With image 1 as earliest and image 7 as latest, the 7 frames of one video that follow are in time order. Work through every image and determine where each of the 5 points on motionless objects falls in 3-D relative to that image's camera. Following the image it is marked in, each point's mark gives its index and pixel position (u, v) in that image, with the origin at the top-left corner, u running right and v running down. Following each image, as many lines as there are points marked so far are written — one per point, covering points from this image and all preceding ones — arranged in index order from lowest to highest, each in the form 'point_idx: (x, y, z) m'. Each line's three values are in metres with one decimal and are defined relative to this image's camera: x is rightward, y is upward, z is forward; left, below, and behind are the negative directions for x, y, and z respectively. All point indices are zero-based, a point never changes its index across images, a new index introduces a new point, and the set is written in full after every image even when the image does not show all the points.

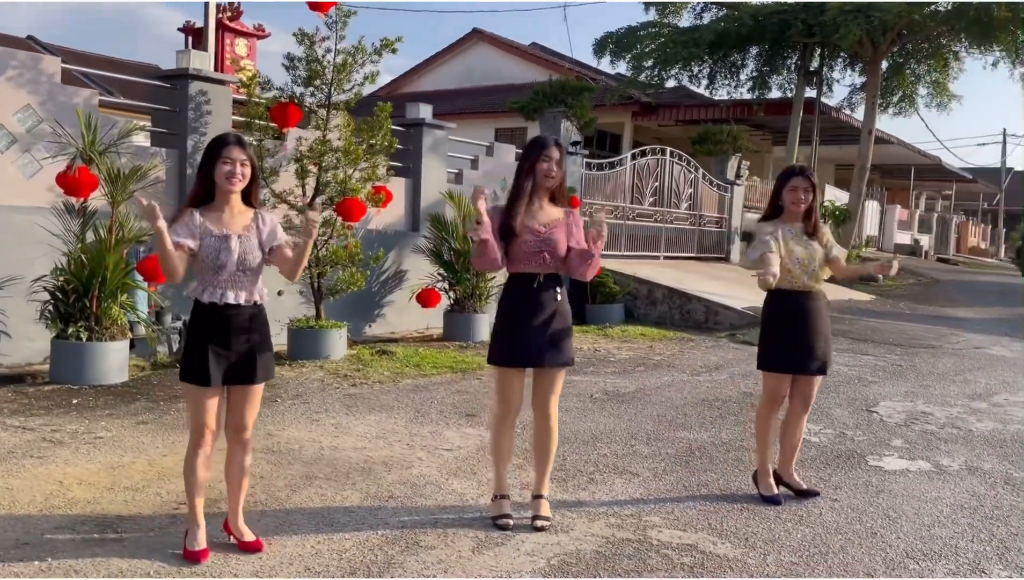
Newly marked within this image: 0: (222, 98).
0: (-2.6, +1.8, +7.9) m
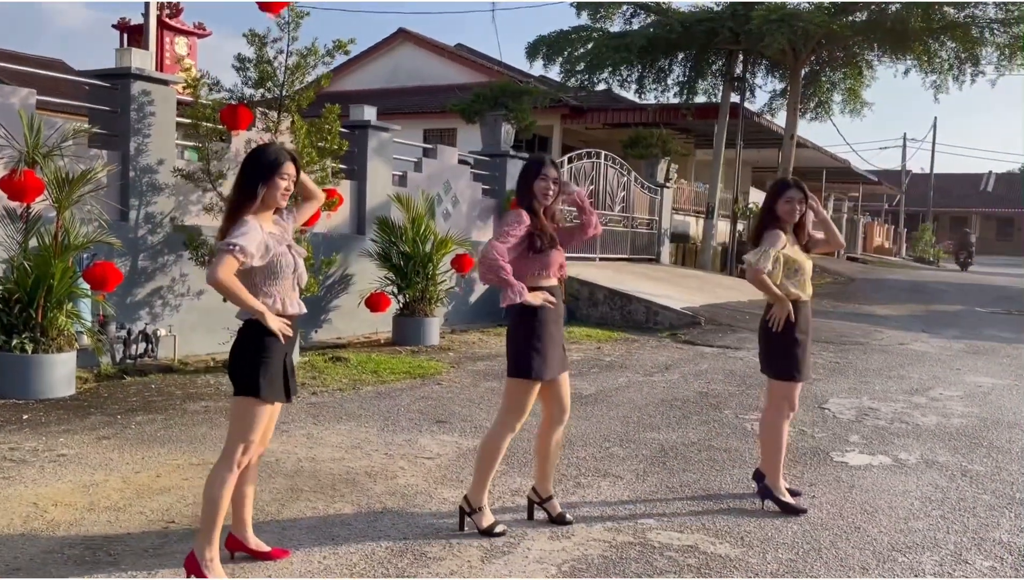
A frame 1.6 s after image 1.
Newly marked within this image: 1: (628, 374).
0: (-3.0, +1.7, +7.7) m
1: (+1.1, -0.8, +8.1) m
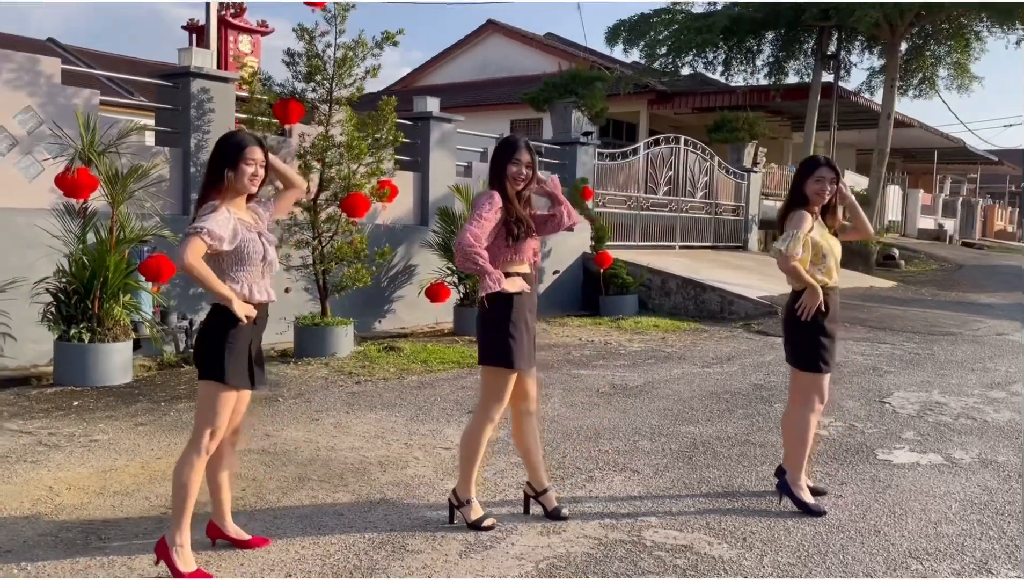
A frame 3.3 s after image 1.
0: (-2.6, +1.8, +7.9) m
1: (+1.5, -0.7, +7.8) m
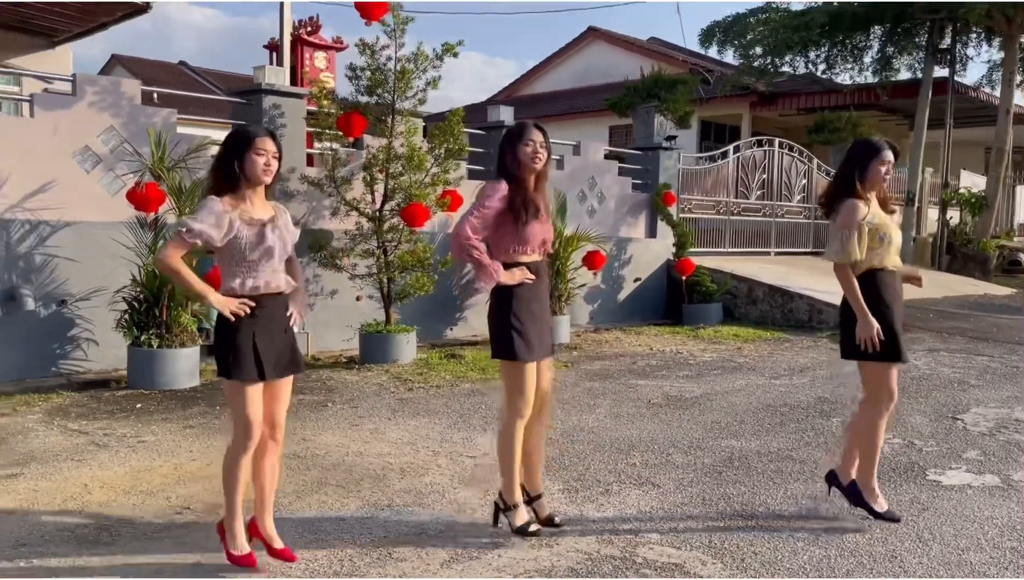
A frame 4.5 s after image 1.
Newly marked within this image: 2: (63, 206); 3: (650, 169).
0: (-2.0, +1.7, +8.2) m
1: (+2.1, -0.8, +7.5) m
2: (-3.6, +0.7, +6.9) m
3: (+2.0, +1.8, +12.7) m
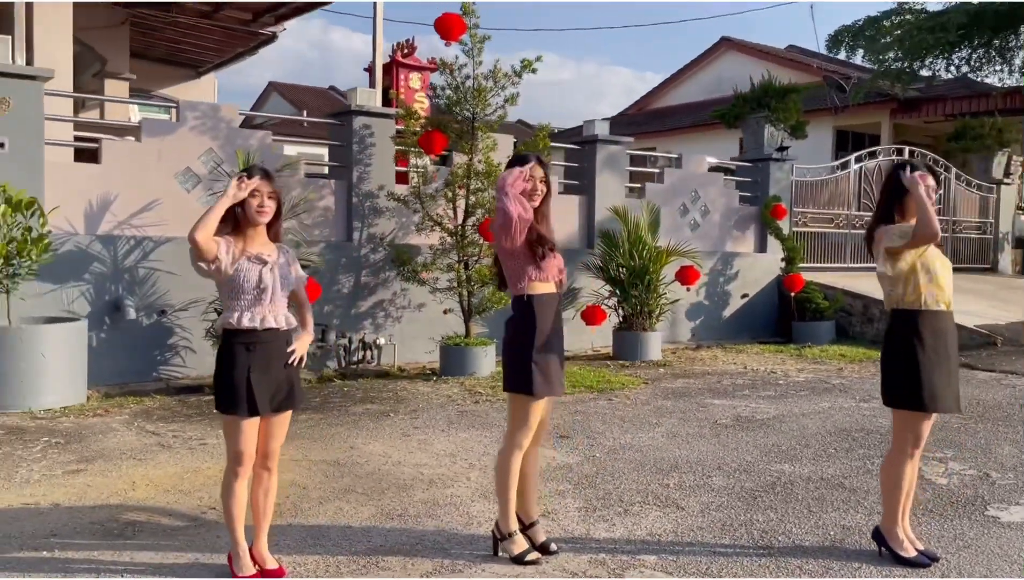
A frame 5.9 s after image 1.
0: (-1.2, +1.6, +8.5) m
1: (+2.7, -0.9, +7.1) m
2: (-3.0, +0.6, +7.5) m
3: (+3.5, +1.5, +12.2) m
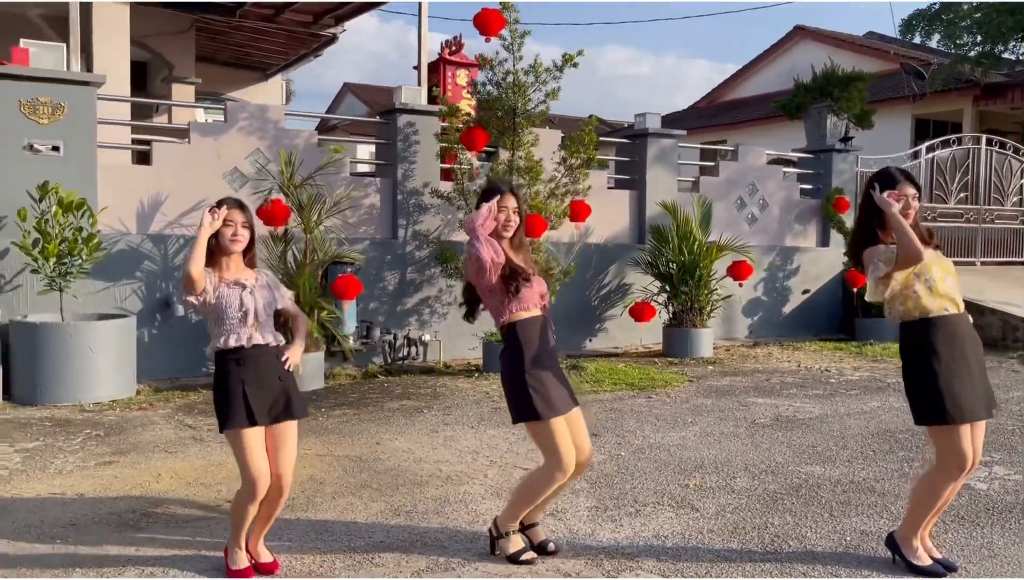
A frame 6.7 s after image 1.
0: (-0.8, +1.6, +8.5) m
1: (+3.0, -0.9, +6.8) m
2: (-2.6, +0.6, +7.7) m
3: (+4.2, +1.6, +11.8) m
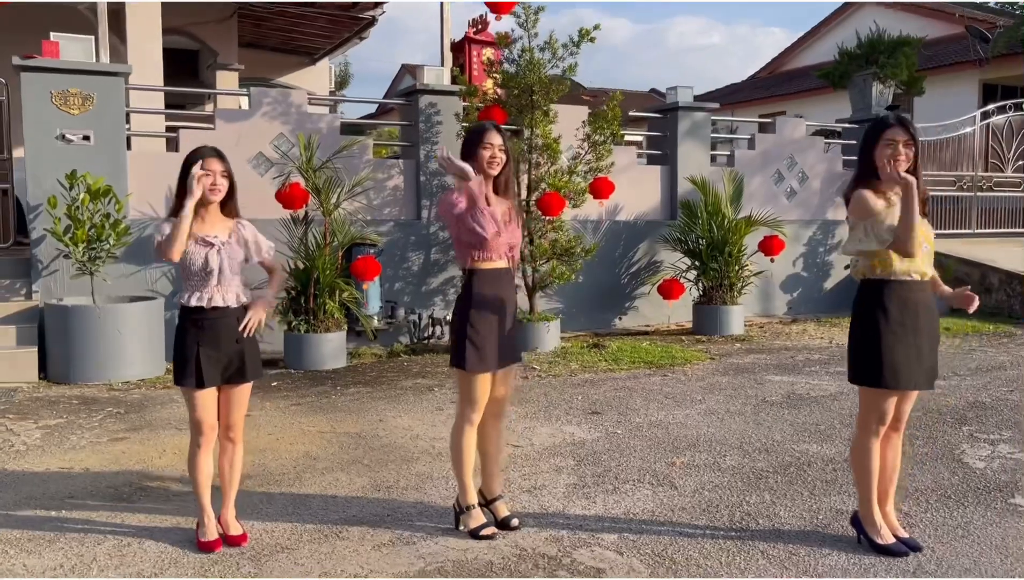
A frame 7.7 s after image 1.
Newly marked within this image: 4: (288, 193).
0: (-0.6, +1.8, +8.5) m
1: (+3.1, -0.7, +6.6) m
2: (-2.5, +0.8, +7.9) m
3: (+4.7, +1.9, +11.5) m
4: (-1.8, +0.8, +7.0) m
